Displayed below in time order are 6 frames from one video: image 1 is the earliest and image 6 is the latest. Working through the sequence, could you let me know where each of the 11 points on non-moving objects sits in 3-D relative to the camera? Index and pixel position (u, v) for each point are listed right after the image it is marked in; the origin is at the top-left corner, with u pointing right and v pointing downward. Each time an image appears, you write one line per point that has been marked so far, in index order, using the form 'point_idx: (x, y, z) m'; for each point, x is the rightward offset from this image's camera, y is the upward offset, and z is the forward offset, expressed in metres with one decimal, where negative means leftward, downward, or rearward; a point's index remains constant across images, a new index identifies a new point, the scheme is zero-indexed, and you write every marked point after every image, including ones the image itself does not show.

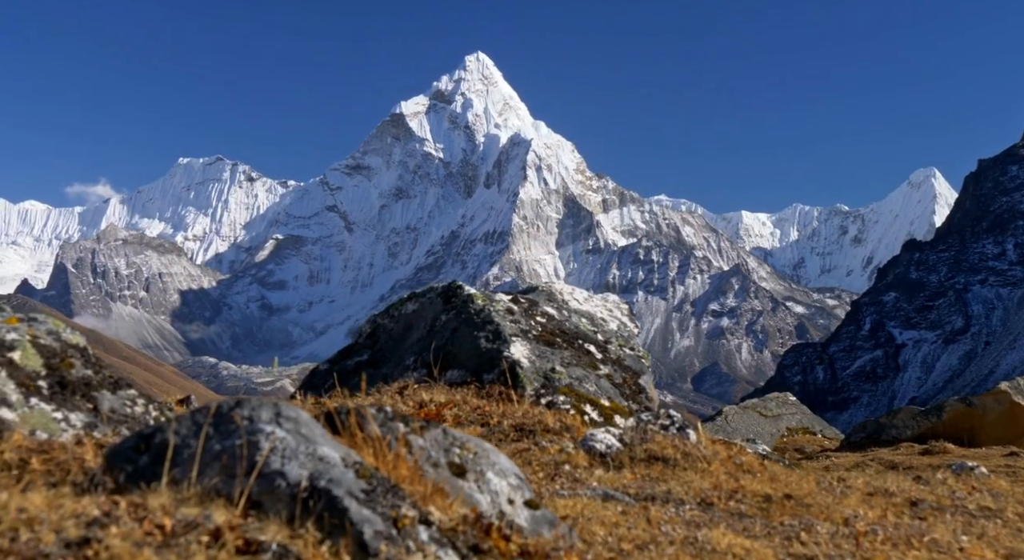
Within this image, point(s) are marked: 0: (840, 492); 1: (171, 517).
0: (+4.9, -3.1, +18.7) m
1: (-3.3, -2.3, +12.2) m
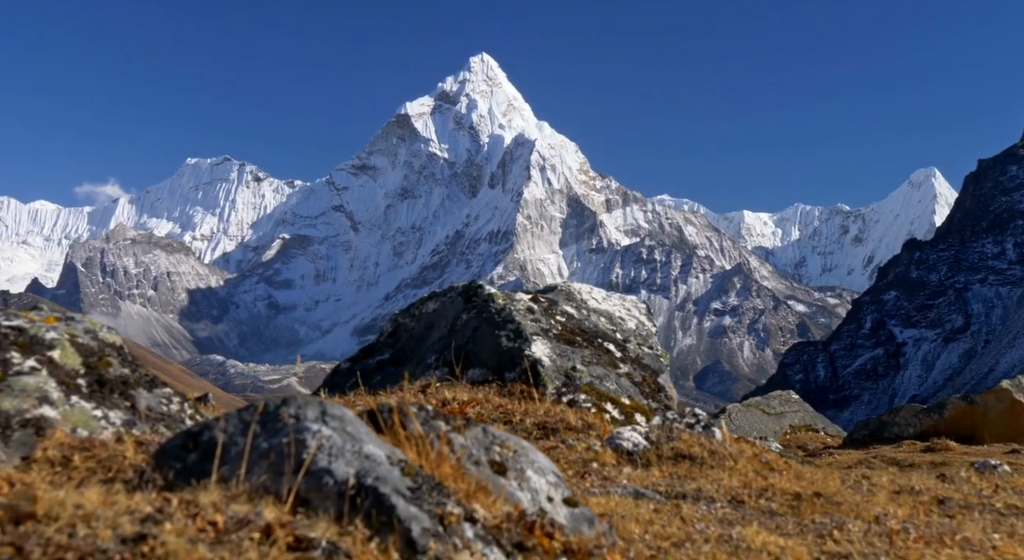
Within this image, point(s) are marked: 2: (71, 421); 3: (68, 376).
0: (+5.3, -3.1, +18.9) m
1: (-2.8, -2.3, +12.4) m
2: (-5.2, -1.7, +14.8) m
3: (-5.5, -1.2, +15.5) m
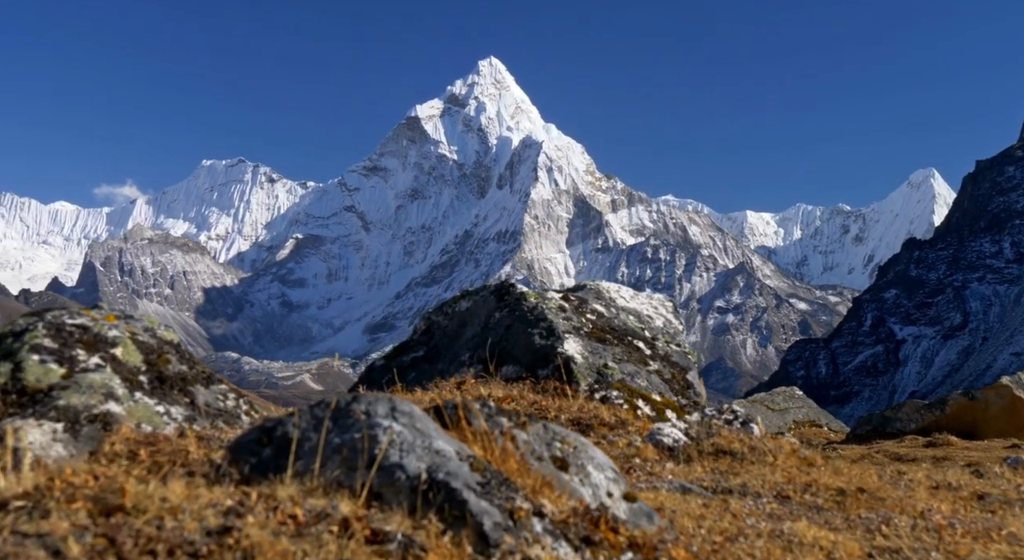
0: (+5.9, -3.1, +19.2) m
1: (-2.1, -2.3, +12.6) m
2: (-4.5, -1.6, +15.0) m
3: (-4.8, -1.1, +15.7) m
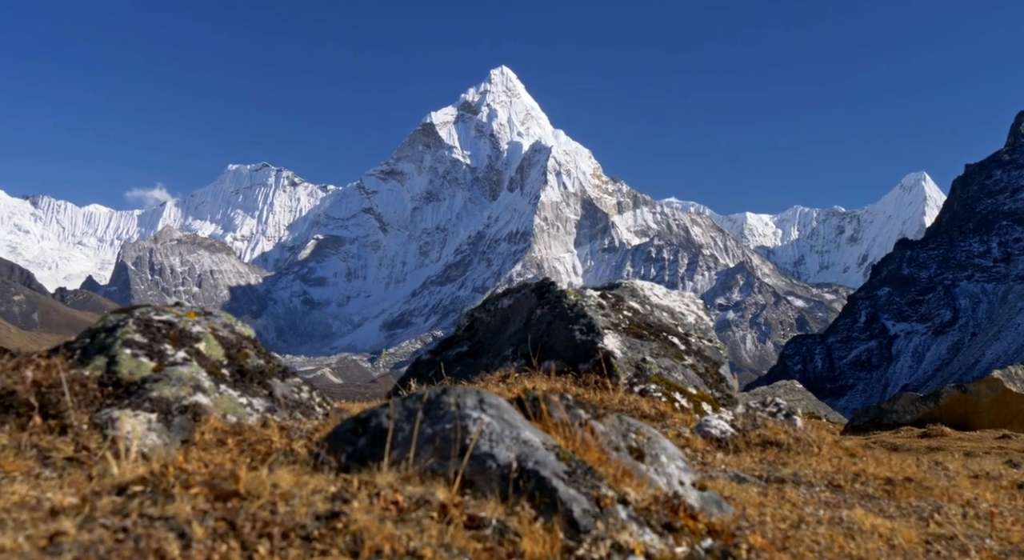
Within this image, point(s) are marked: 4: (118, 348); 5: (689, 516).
0: (+6.8, -3.1, +19.8) m
1: (-1.2, -2.2, +13.2) m
2: (-3.6, -1.6, +15.6) m
3: (-3.9, -1.1, +16.2) m
4: (-4.8, -0.8, +15.5) m
5: (+2.0, -2.7, +14.2) m
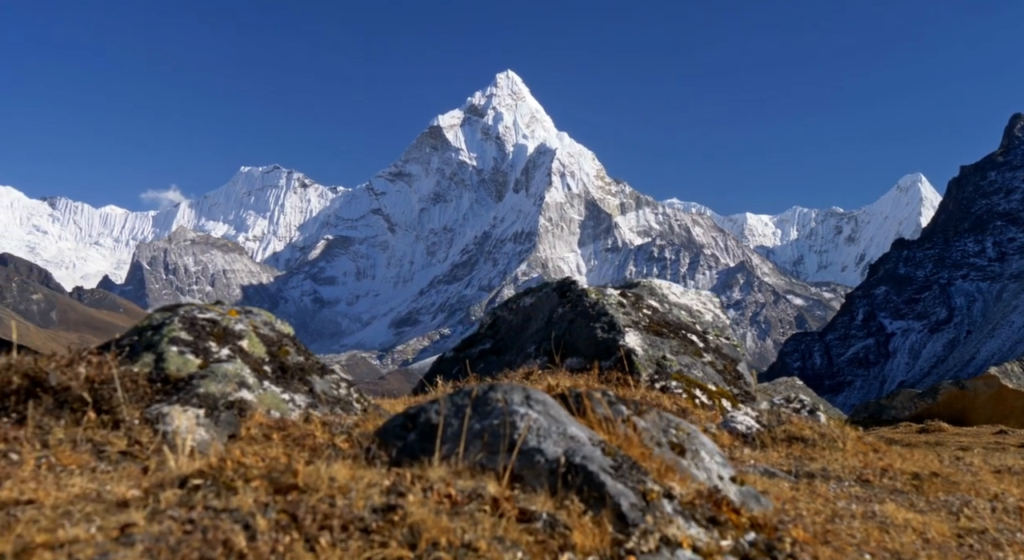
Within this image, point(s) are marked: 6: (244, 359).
0: (+7.3, -3.0, +20.1) m
1: (-0.6, -2.2, +13.4) m
2: (-3.1, -1.6, +15.8) m
3: (-3.3, -1.1, +16.4) m
4: (-4.3, -0.8, +15.7) m
5: (+2.5, -2.6, +14.5) m
6: (-3.4, -1.0, +16.2) m
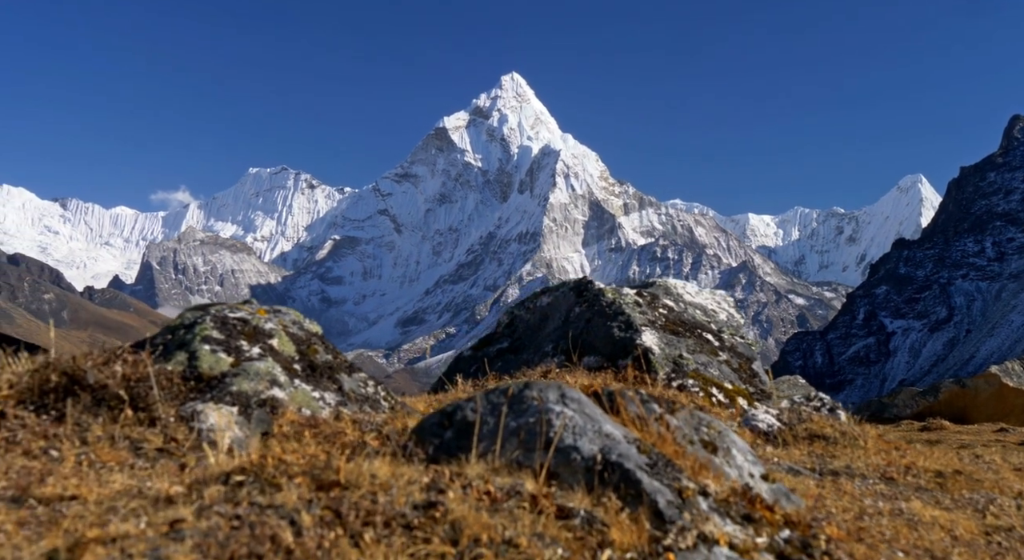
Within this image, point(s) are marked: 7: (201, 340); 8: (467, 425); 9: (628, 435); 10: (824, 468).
0: (+7.6, -3.0, +20.2) m
1: (-0.2, -2.2, +13.4) m
2: (-2.7, -1.5, +15.8) m
3: (-3.0, -1.0, +16.5) m
4: (-3.9, -0.8, +15.7) m
5: (+2.9, -2.6, +14.5) m
6: (-3.1, -1.0, +16.3) m
7: (-3.9, -0.7, +15.8) m
8: (-0.5, -1.6, +14.2) m
9: (+1.3, -1.8, +14.7) m
10: (+4.6, -2.8, +18.7) m
